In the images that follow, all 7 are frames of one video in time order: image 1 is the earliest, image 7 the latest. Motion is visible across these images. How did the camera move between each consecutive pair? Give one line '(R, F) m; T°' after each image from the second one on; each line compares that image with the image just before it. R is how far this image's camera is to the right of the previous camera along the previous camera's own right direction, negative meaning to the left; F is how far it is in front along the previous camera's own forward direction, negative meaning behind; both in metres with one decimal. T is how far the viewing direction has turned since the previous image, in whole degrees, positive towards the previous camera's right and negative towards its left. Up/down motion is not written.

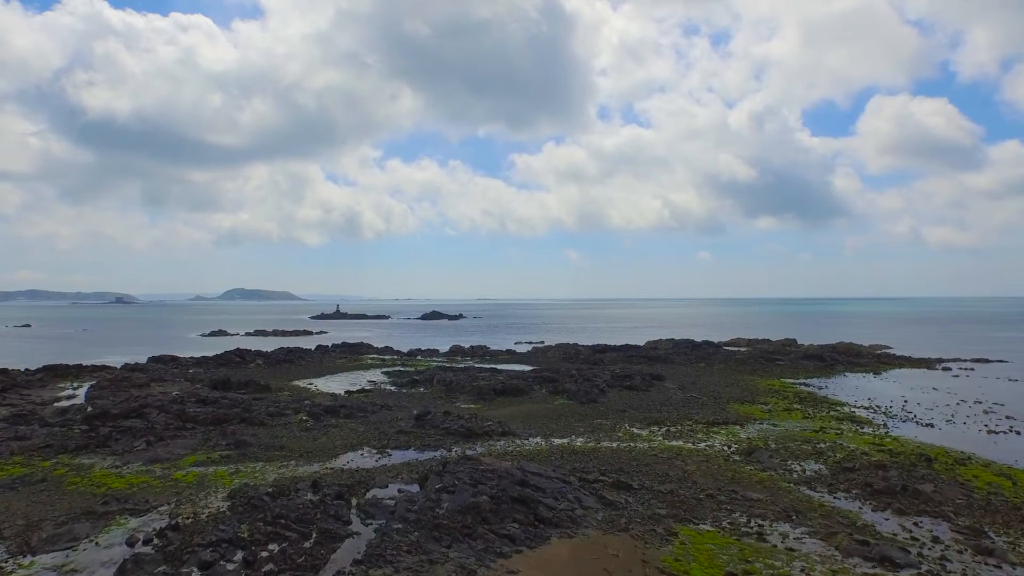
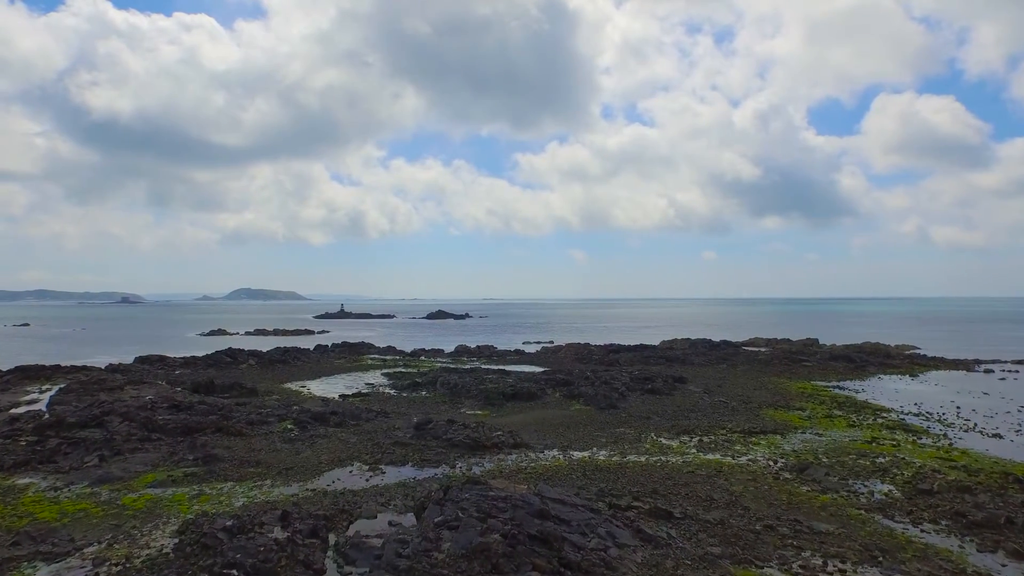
(-0.2, +2.6) m; 0°
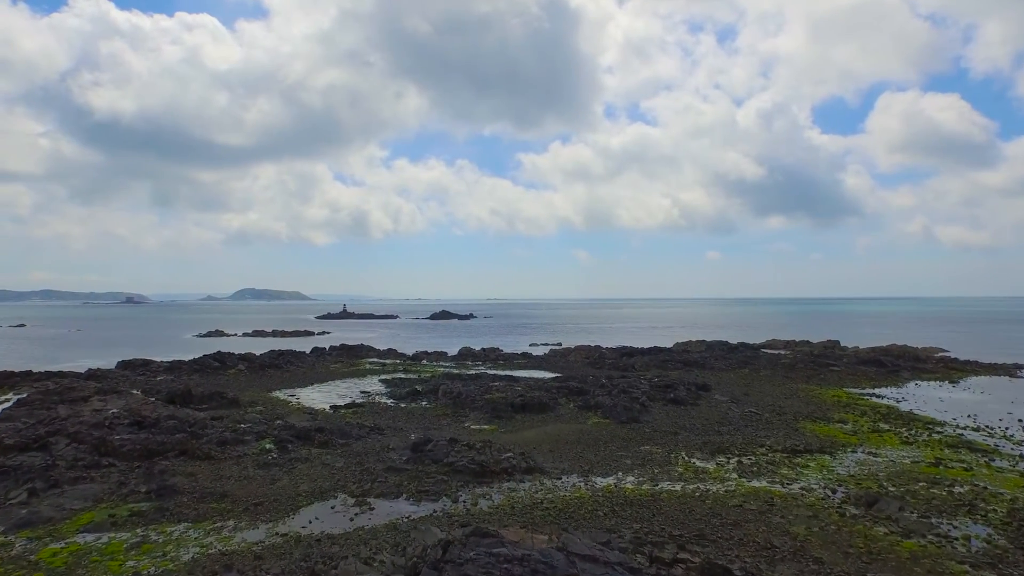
(-0.2, +2.6) m; 0°
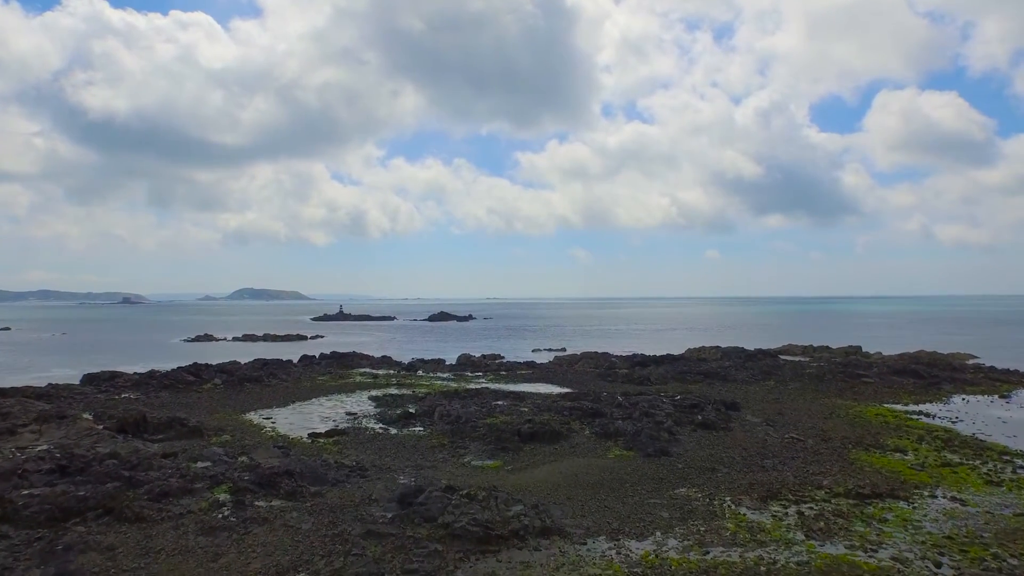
(-0.2, +3.3) m; 0°
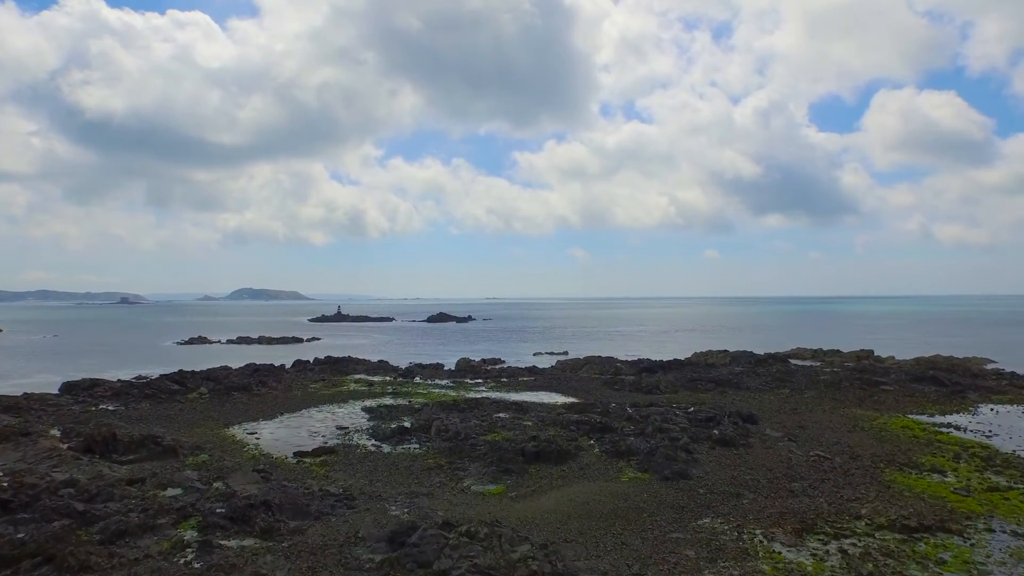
(-0.1, +1.7) m; 0°
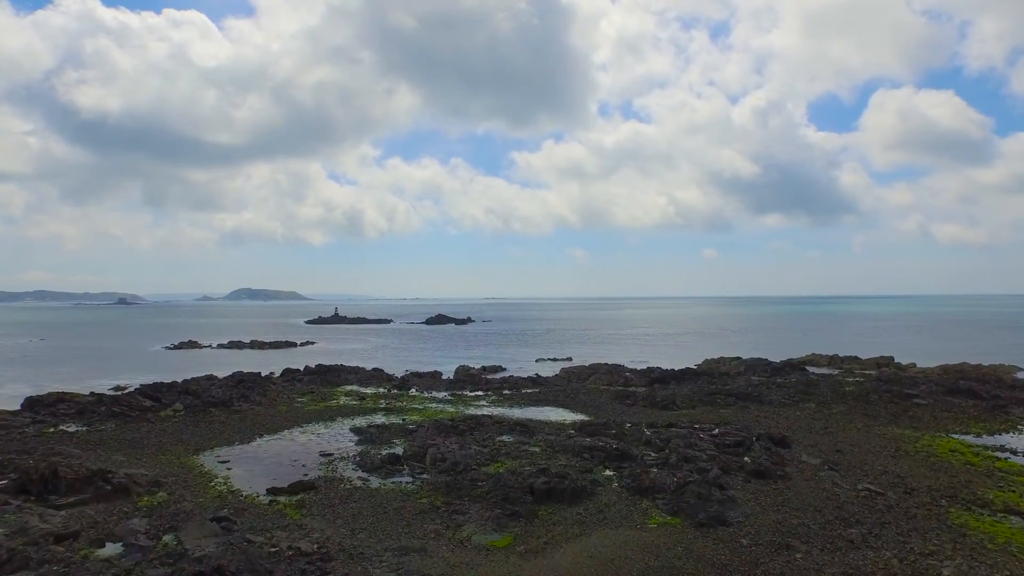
(-0.2, +2.6) m; 0°
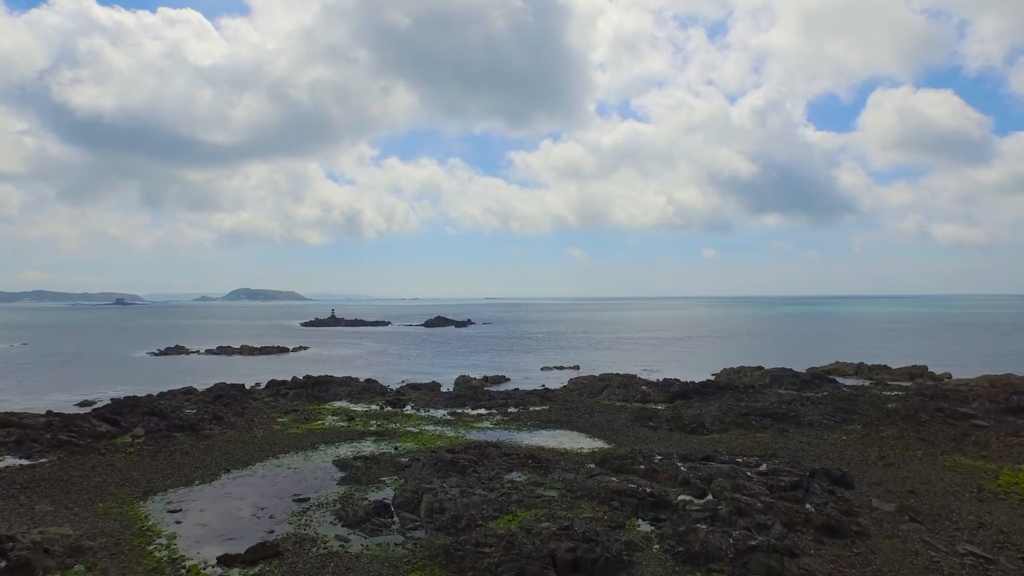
(-0.3, +3.6) m; 0°
